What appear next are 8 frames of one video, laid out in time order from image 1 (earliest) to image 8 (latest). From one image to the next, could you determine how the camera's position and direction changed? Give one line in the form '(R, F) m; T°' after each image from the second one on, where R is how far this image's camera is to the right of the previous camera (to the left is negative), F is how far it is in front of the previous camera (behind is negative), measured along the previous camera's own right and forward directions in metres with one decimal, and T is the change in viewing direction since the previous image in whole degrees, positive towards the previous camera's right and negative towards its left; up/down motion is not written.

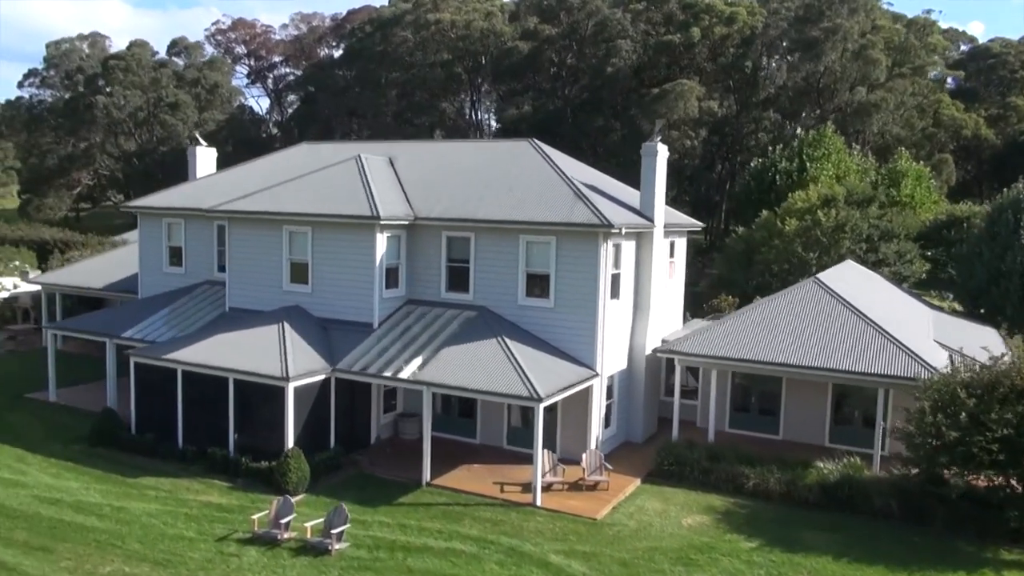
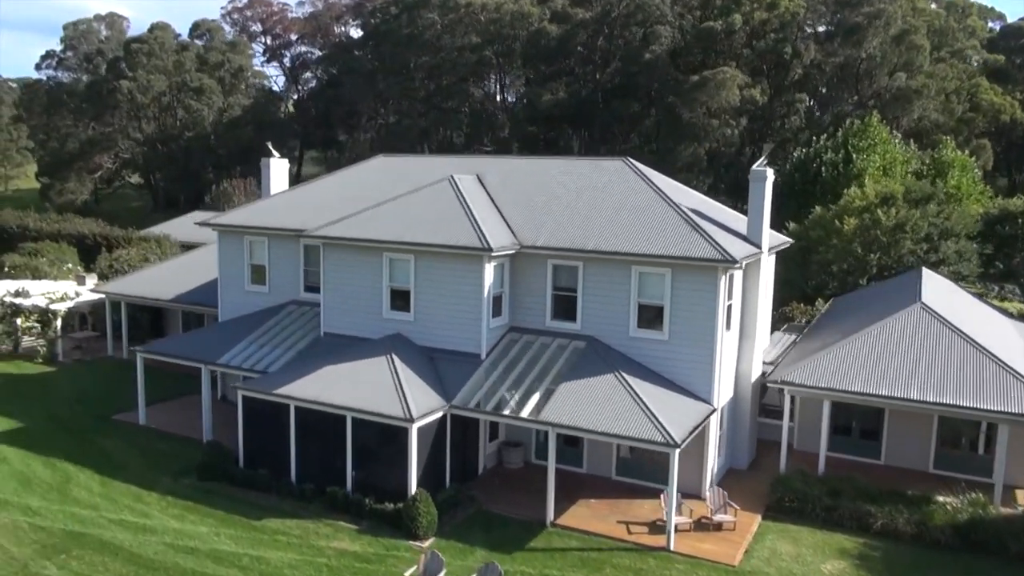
(-2.5, +0.3) m; 0°
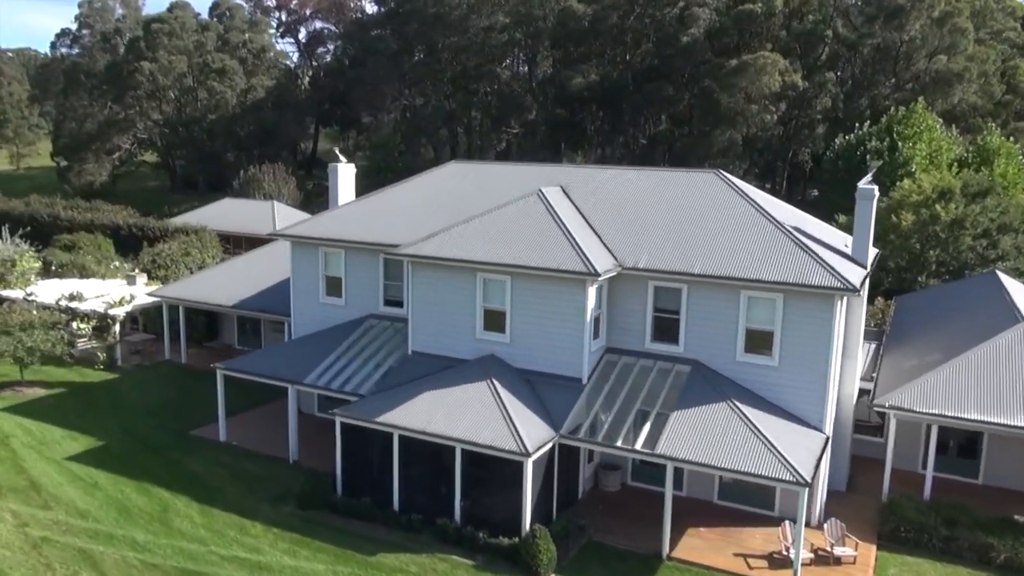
(-2.3, +0.5) m; 0°
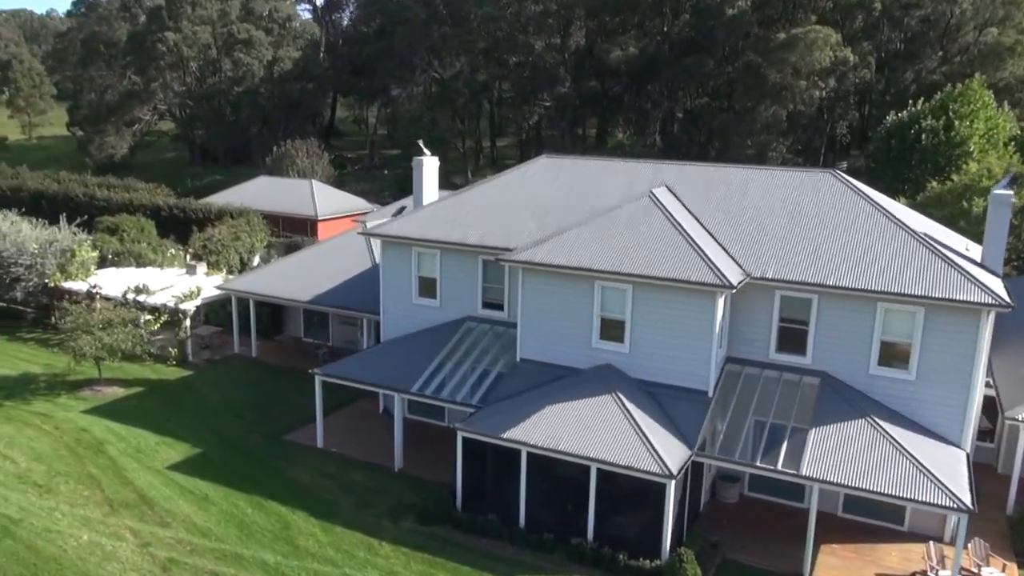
(-2.7, +0.6) m; 0°
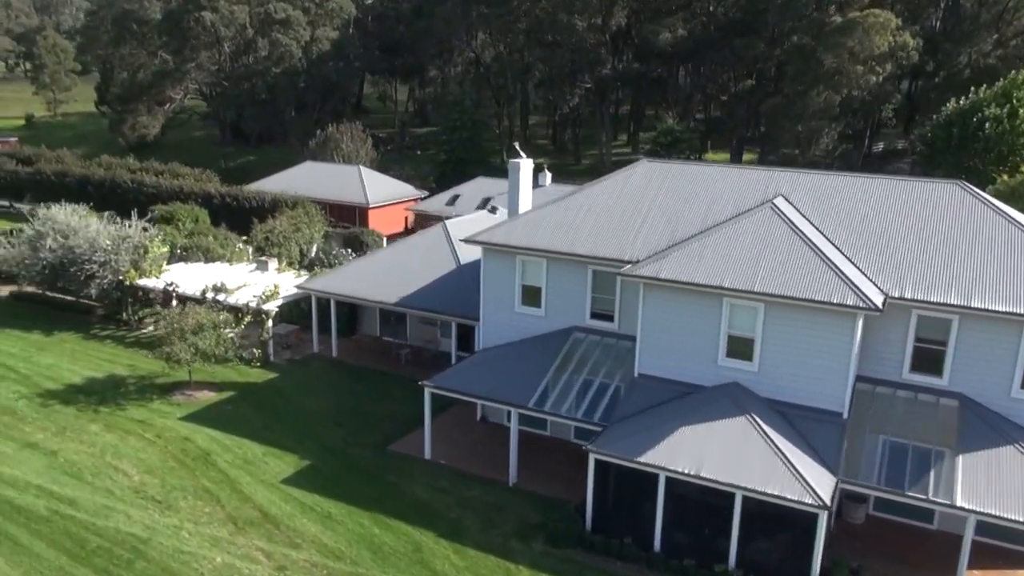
(-2.7, +0.4) m; 0°
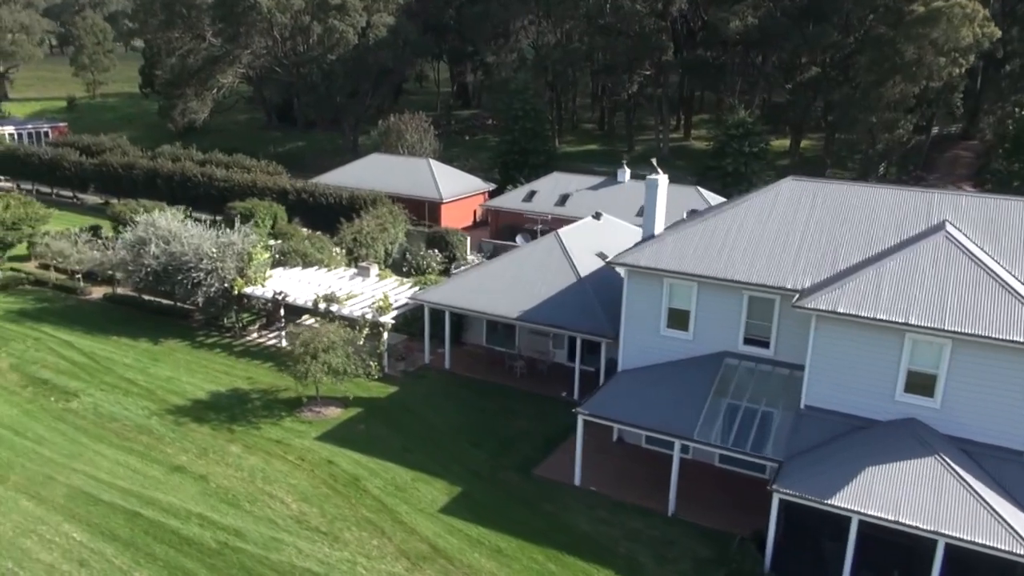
(-3.6, +0.4) m; -1°
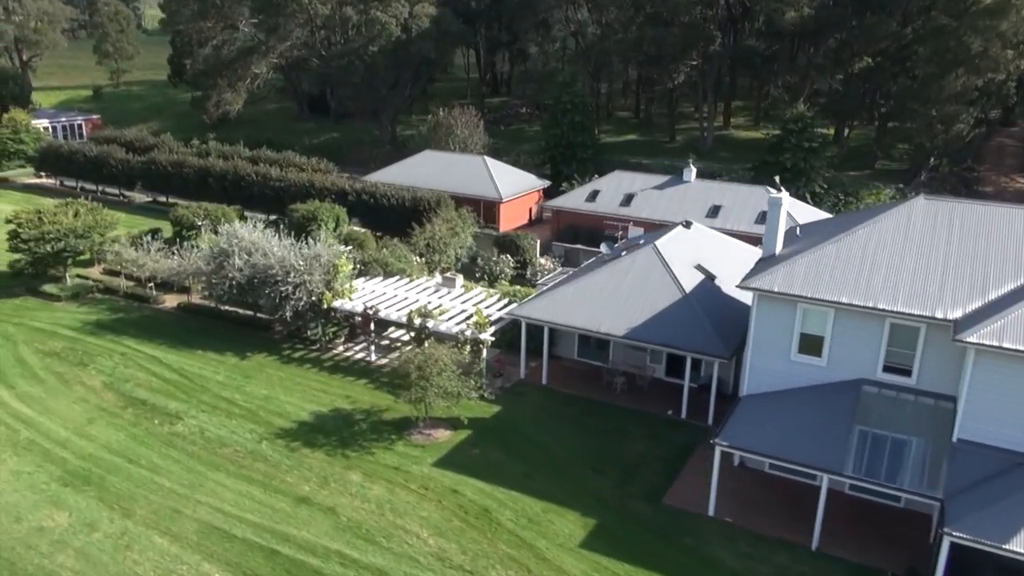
(-3.2, +0.6) m; 0°
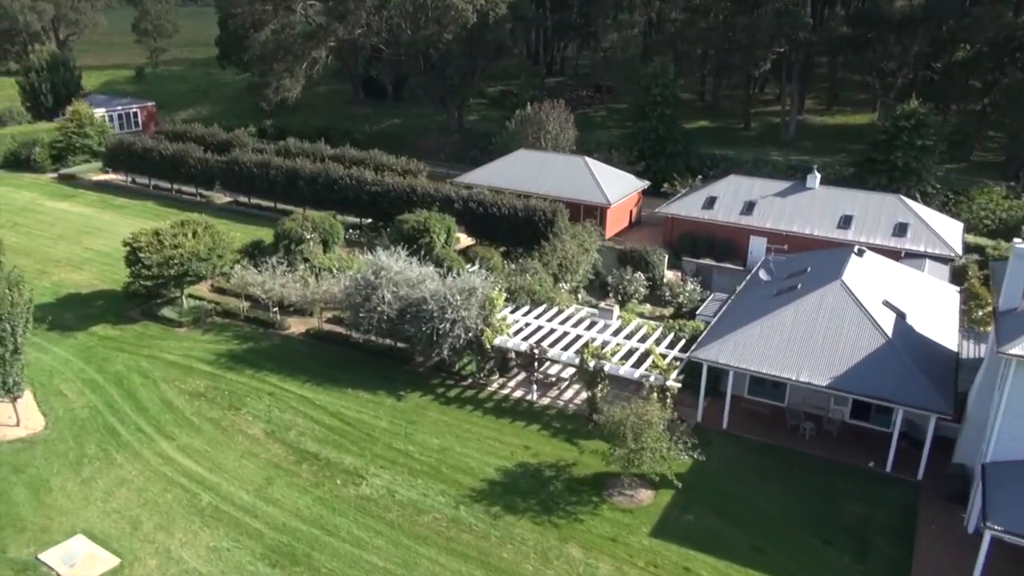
(-5.6, +1.7) m; 0°
